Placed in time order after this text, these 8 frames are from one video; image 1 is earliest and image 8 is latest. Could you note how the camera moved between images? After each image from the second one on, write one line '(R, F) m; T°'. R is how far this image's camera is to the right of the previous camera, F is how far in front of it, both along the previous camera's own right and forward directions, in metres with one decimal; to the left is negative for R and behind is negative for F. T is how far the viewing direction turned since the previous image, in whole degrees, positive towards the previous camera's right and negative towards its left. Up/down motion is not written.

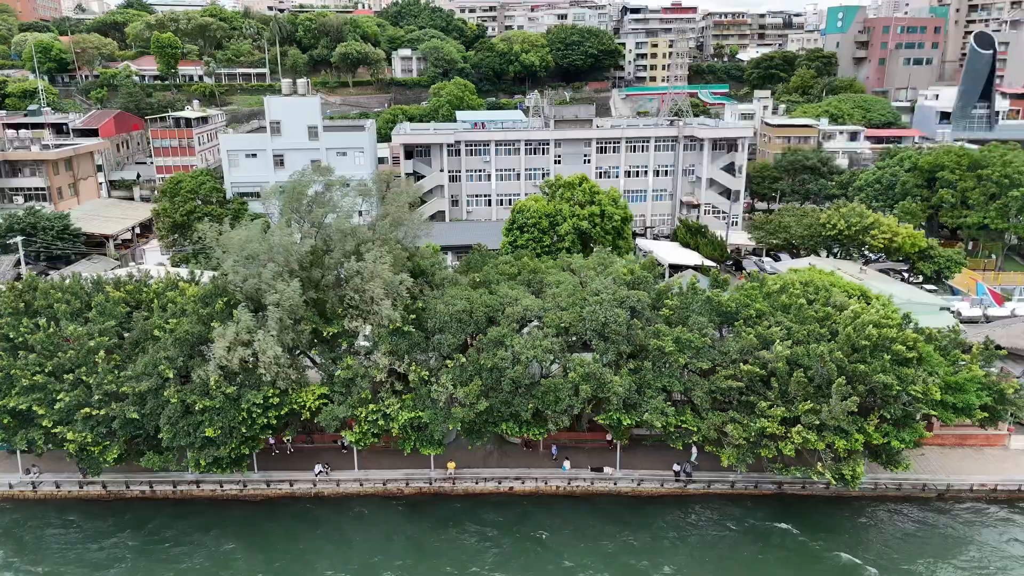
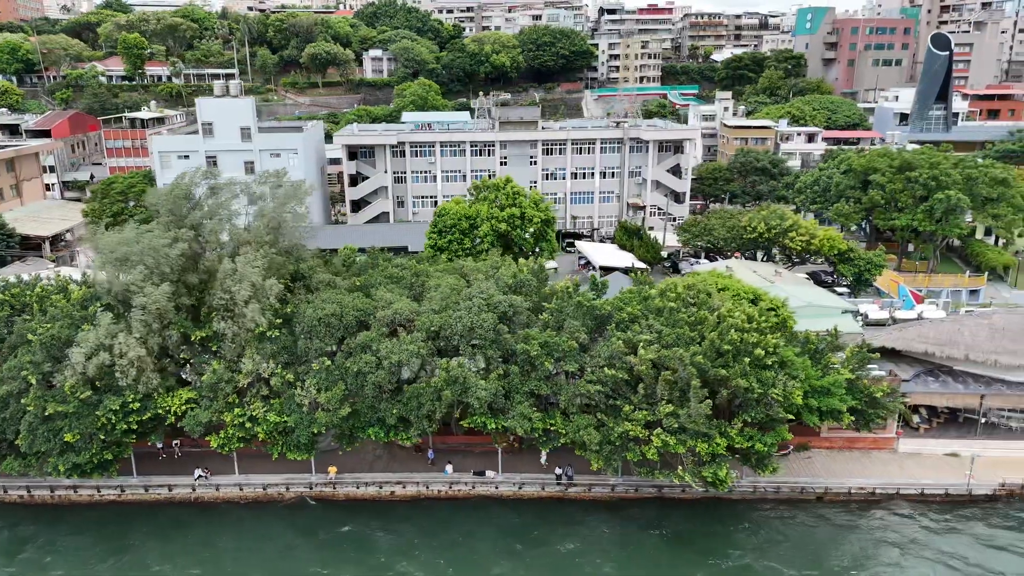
(+3.6, +0.1) m; 0°
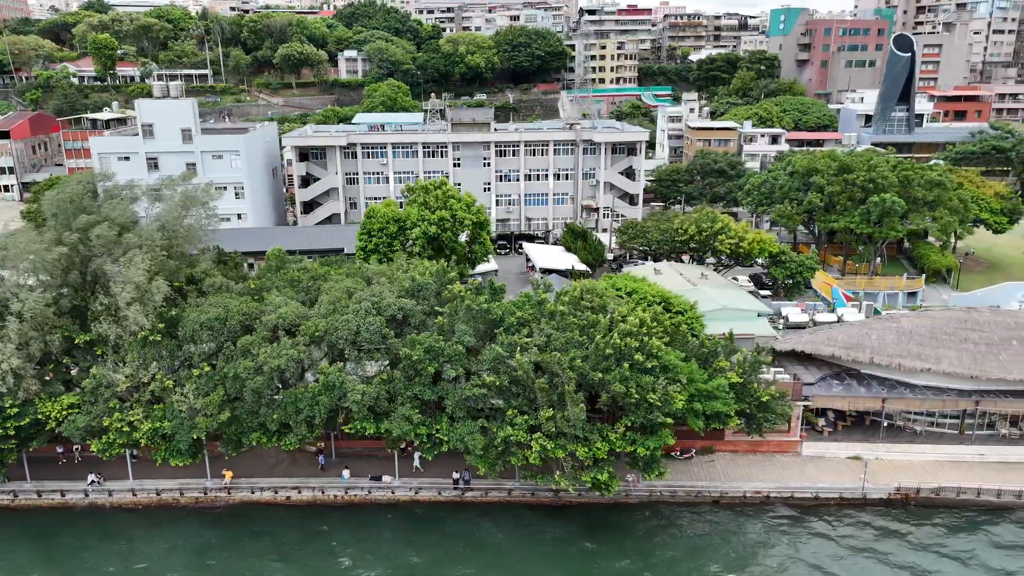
(+3.1, +0.1) m; 0°
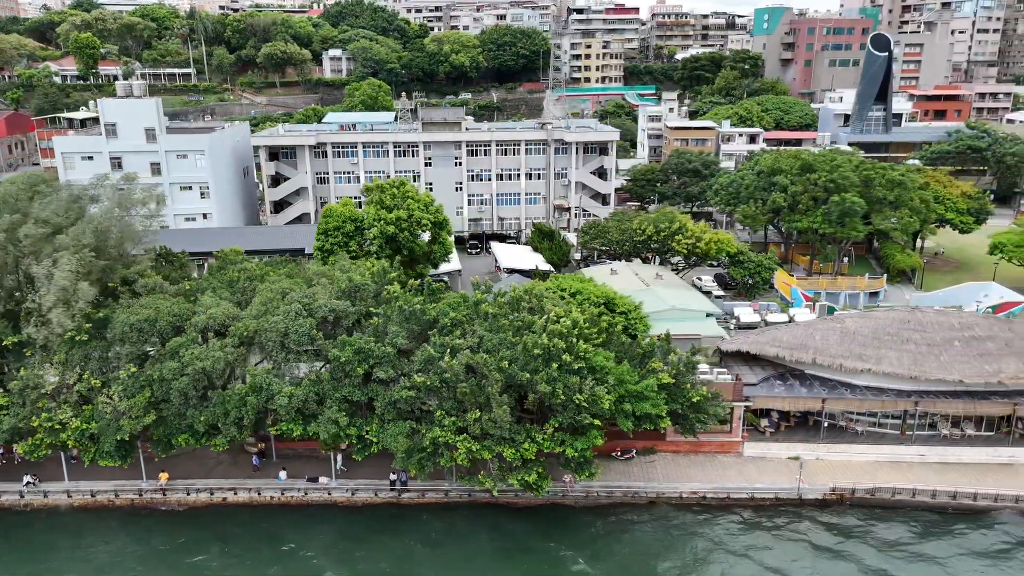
(+1.9, +0.1) m; 0°
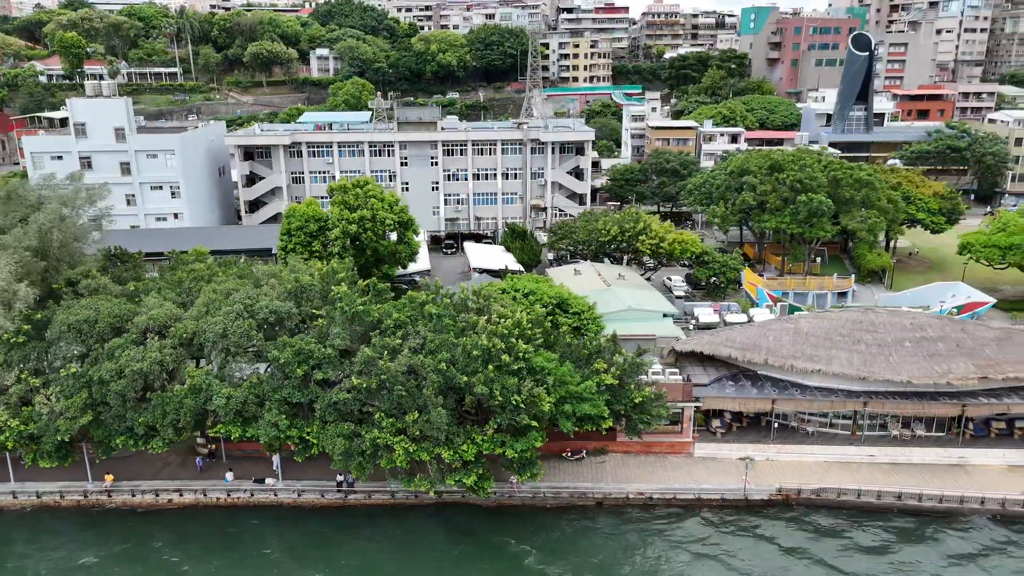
(+1.6, 0.0) m; 0°
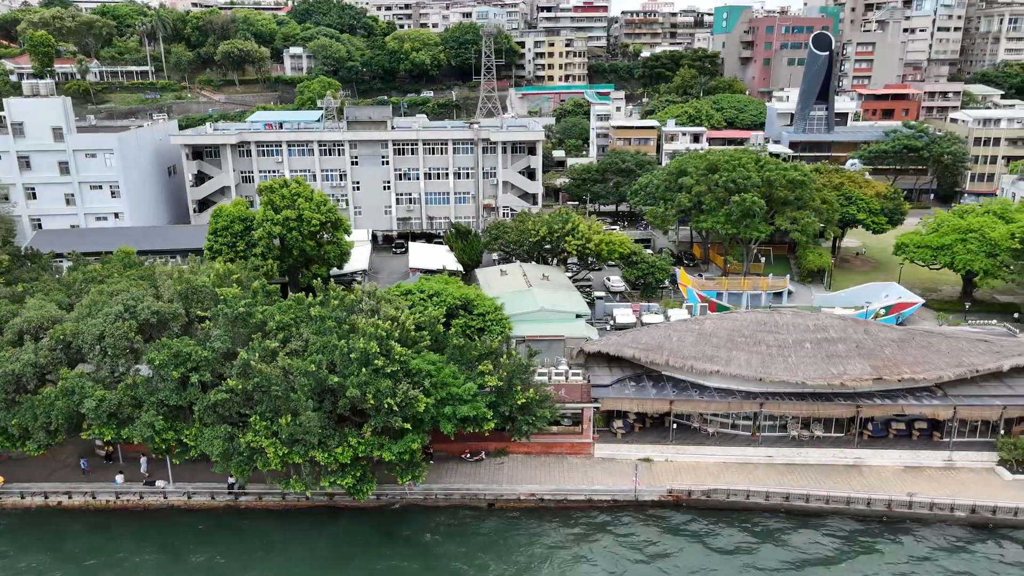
(+3.2, 0.0) m; 0°
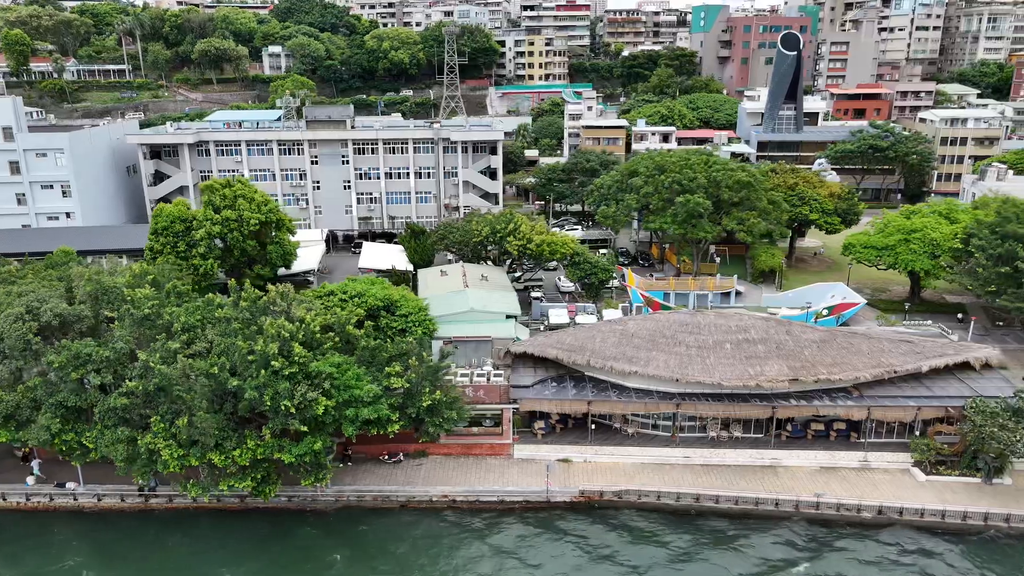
(+2.6, 0.0) m; 0°
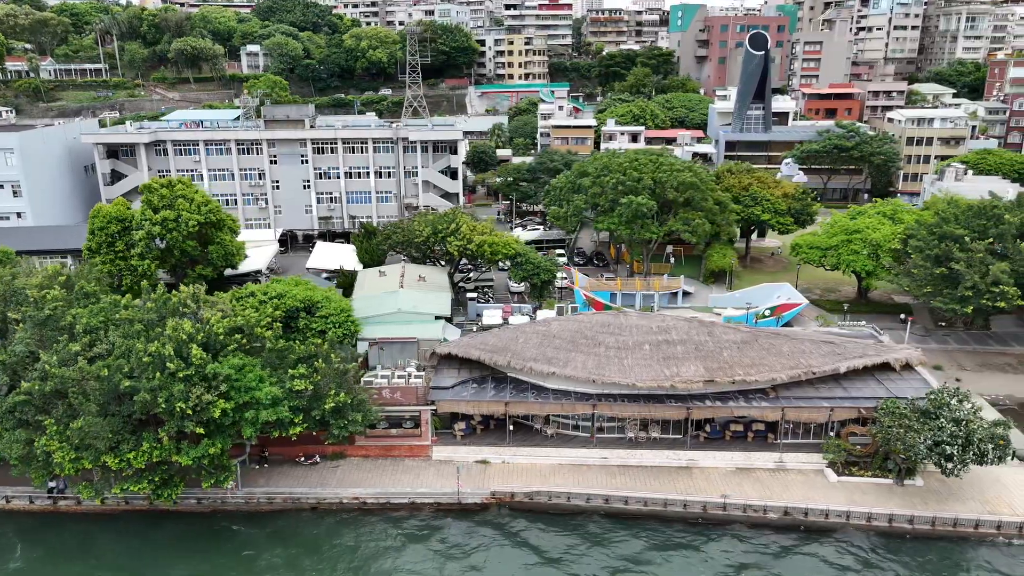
(+2.6, 0.0) m; 0°
